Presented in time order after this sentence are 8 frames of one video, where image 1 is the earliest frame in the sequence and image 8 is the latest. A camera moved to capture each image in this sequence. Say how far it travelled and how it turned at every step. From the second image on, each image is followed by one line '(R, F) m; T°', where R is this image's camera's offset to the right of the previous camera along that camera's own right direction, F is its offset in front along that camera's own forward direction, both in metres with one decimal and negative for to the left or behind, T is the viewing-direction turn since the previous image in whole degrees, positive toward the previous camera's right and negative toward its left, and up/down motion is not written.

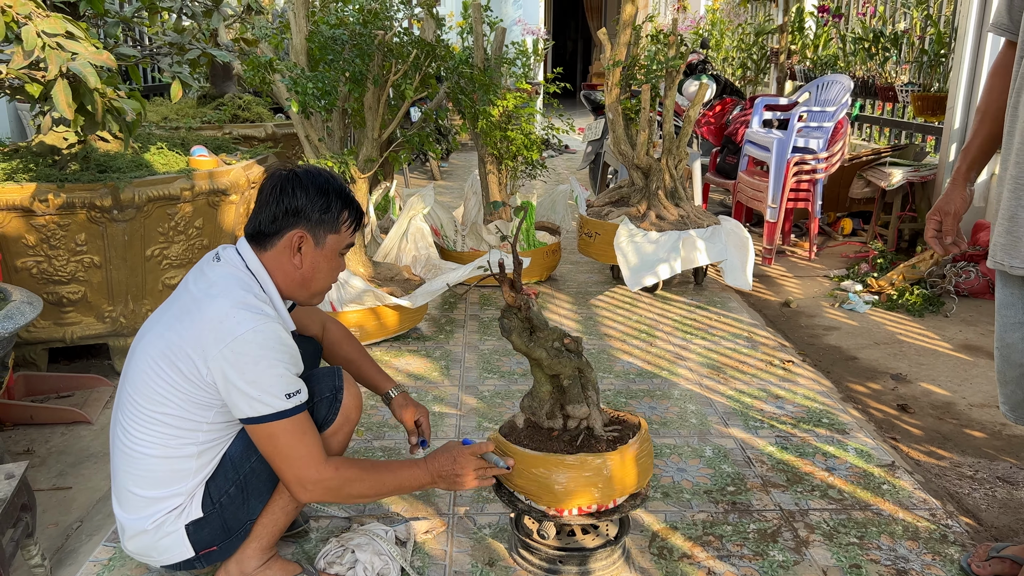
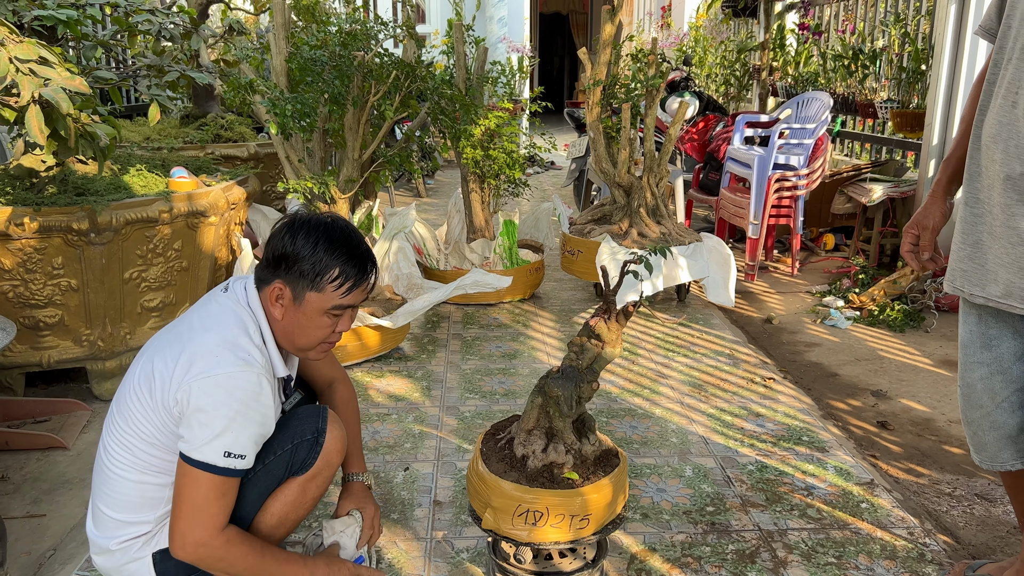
(0.0, 0.0) m; +1°
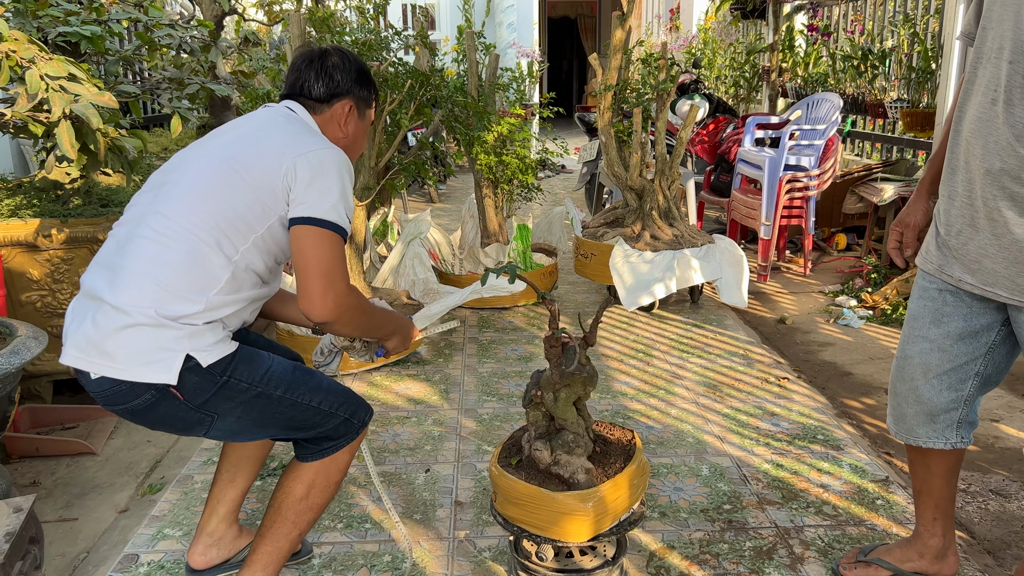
(0.0, 0.0) m; -1°
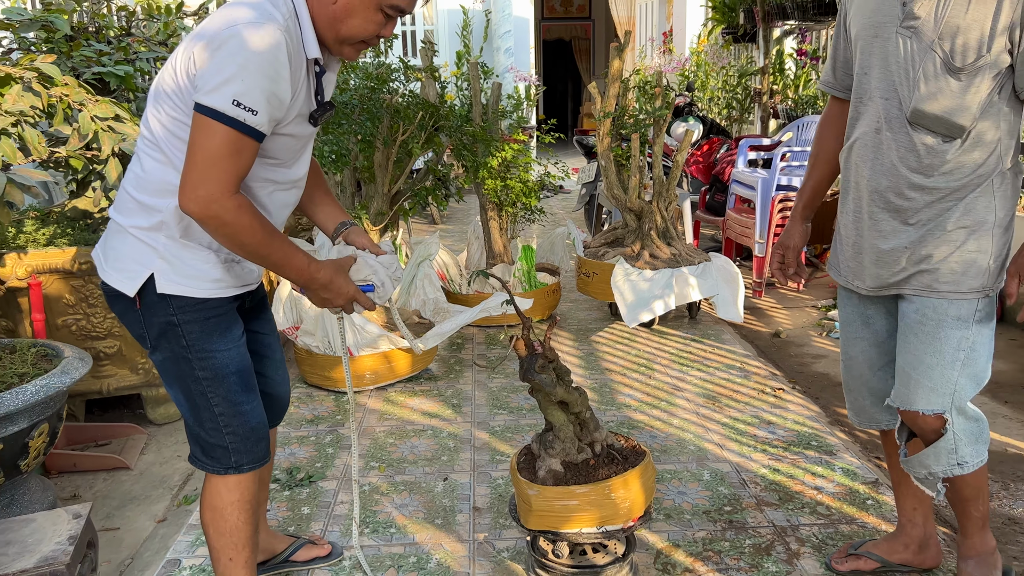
(-0.1, -0.2) m; 0°
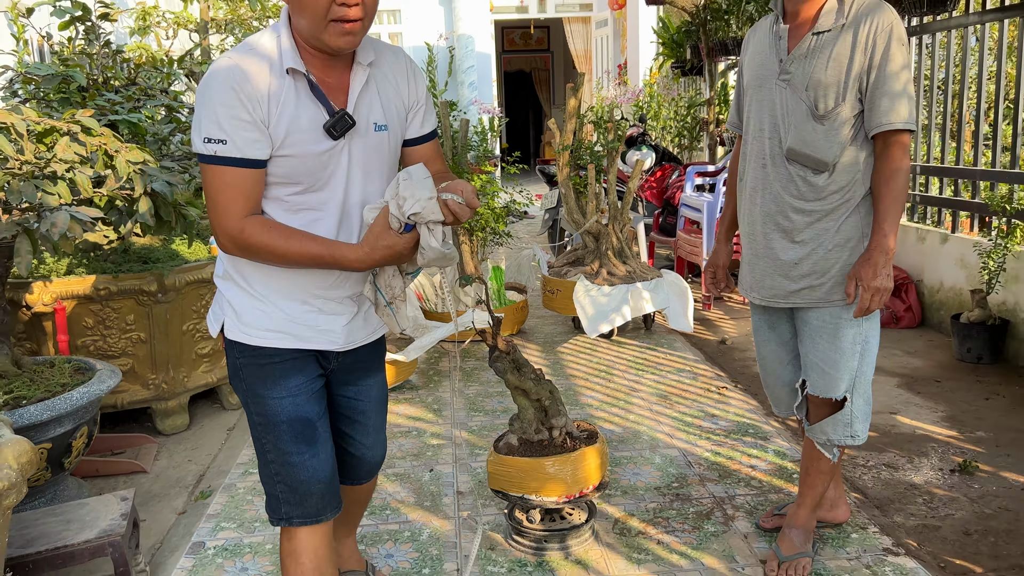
(0.0, -0.4) m; +2°
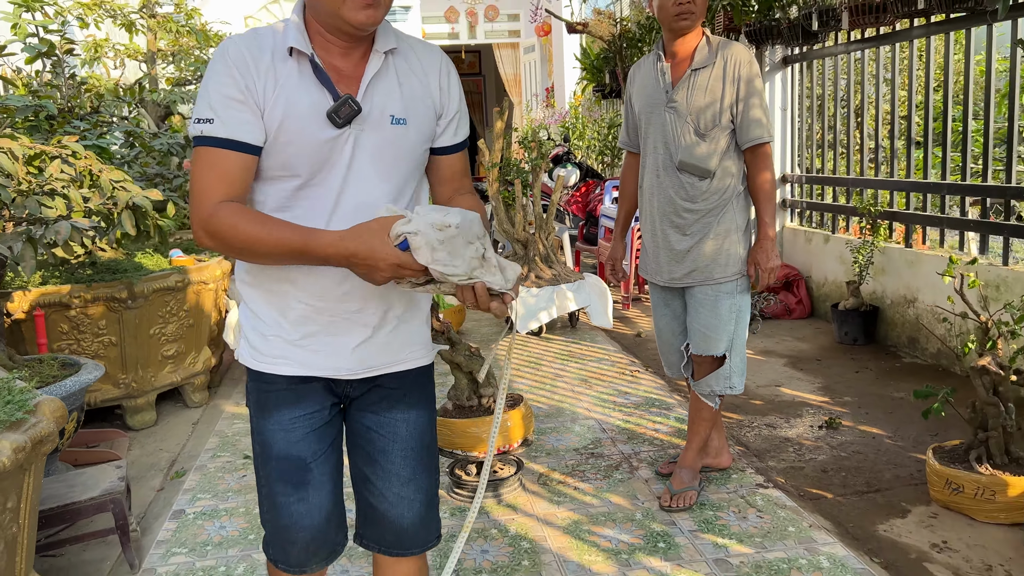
(0.0, -0.5) m; +4°
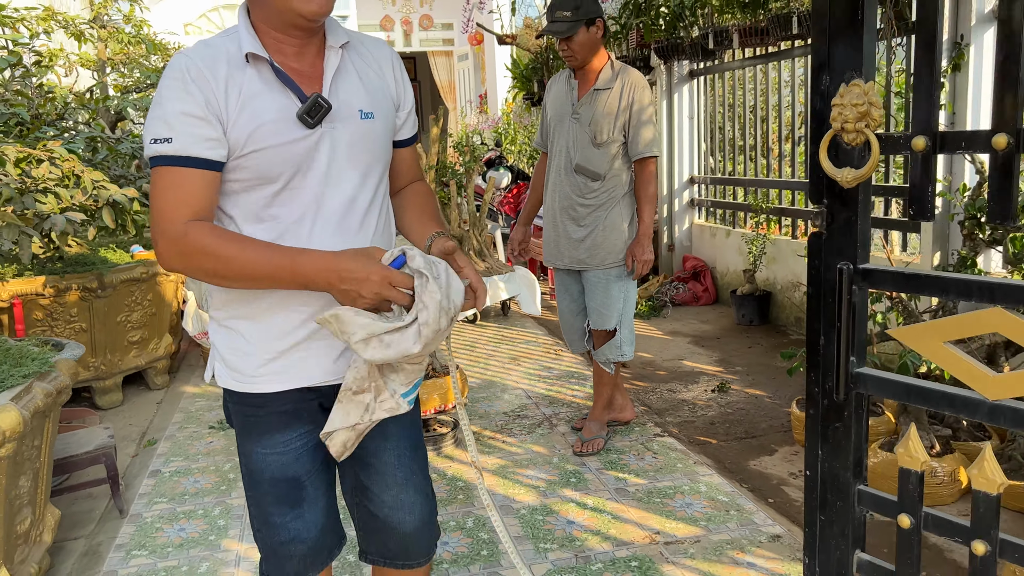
(0.0, -0.6) m; +4°
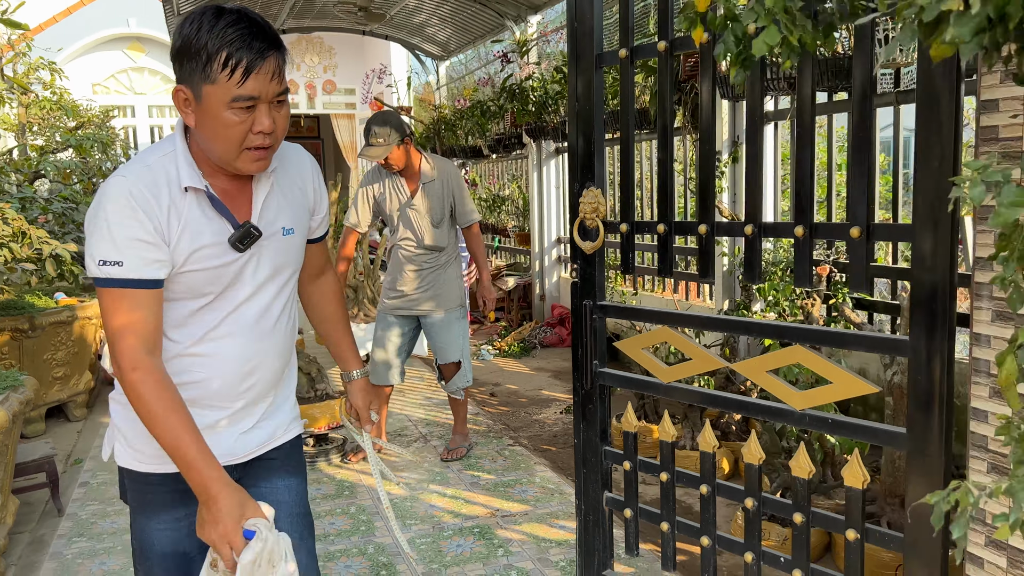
(+0.1, -1.0) m; +7°
